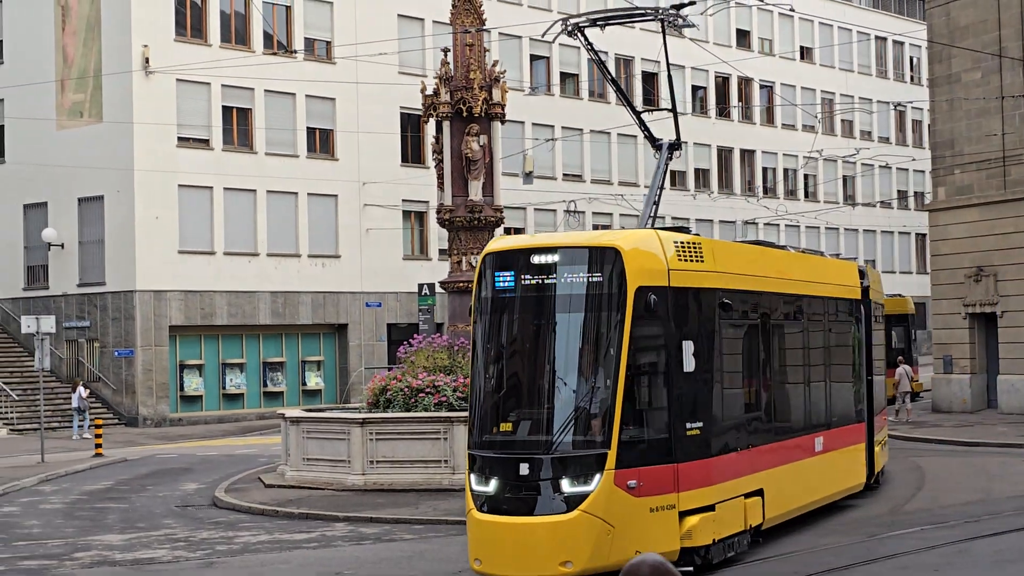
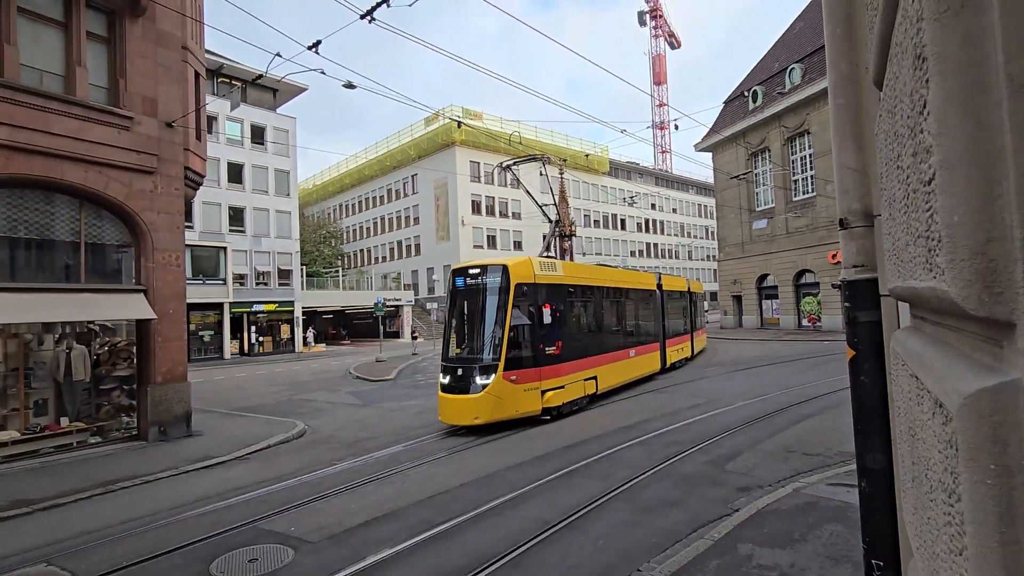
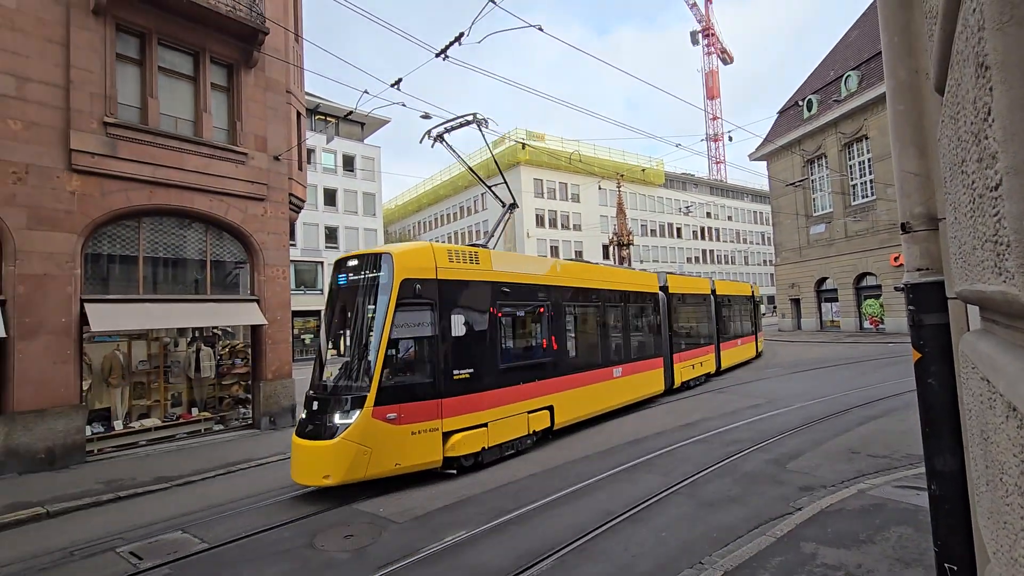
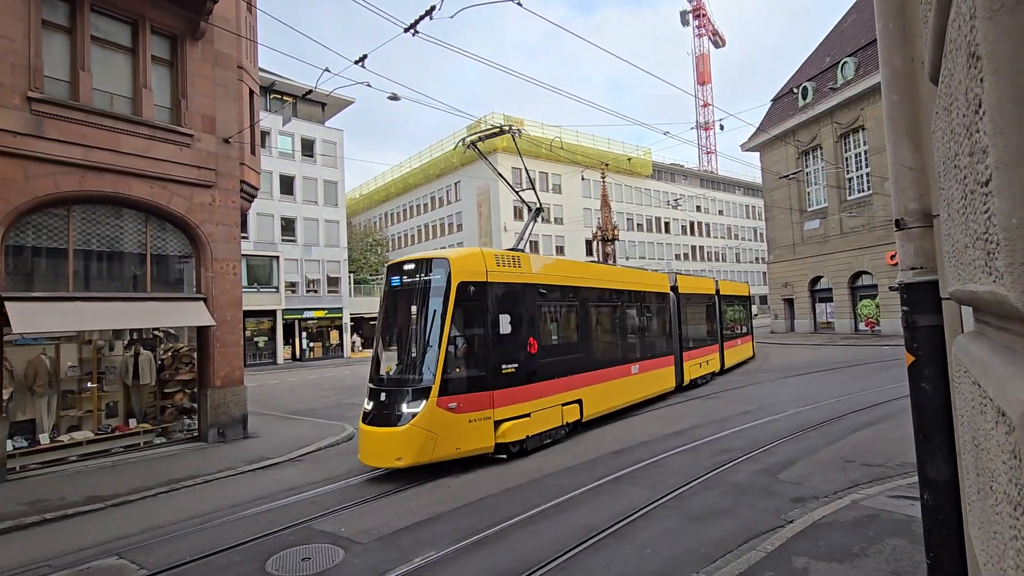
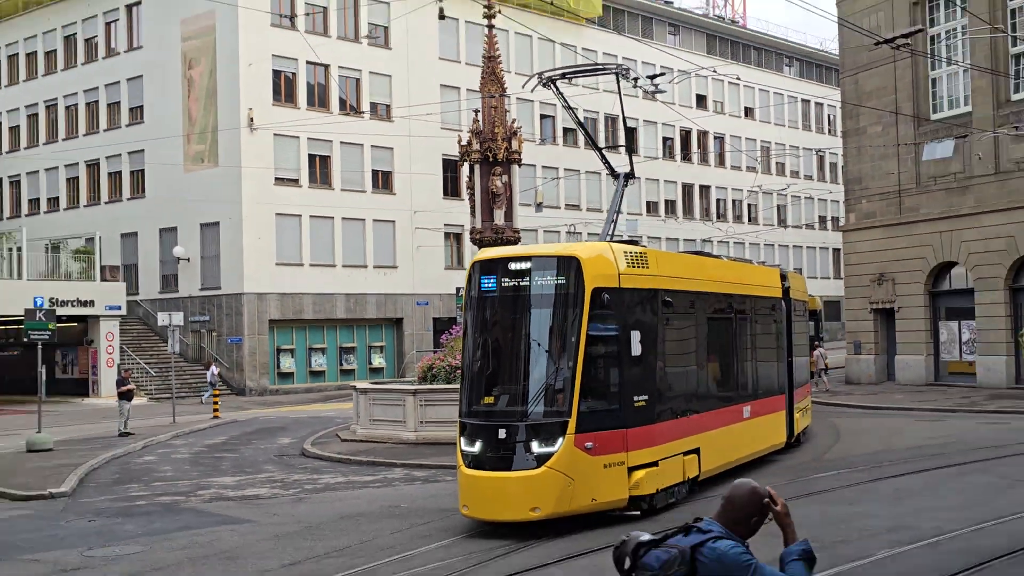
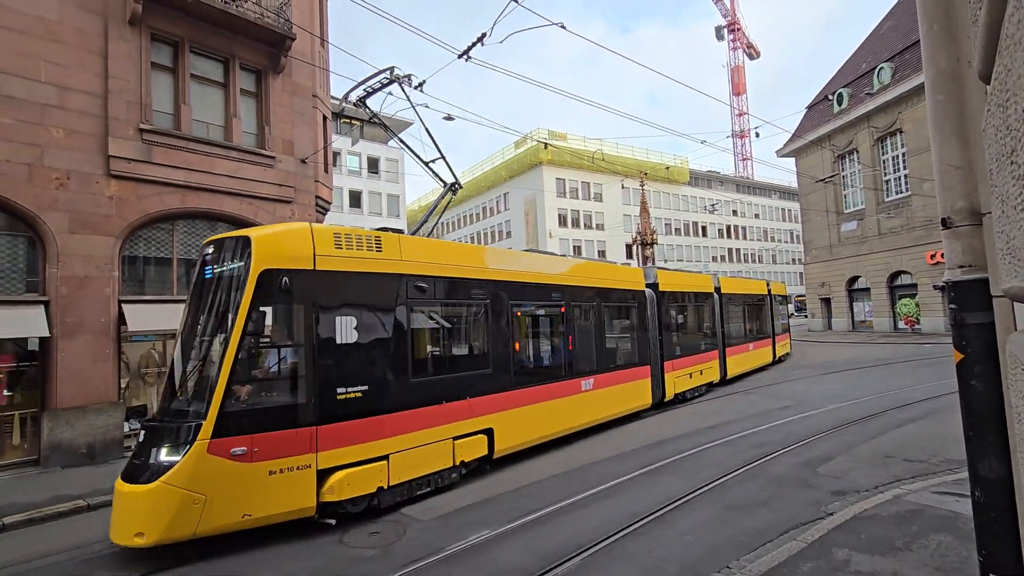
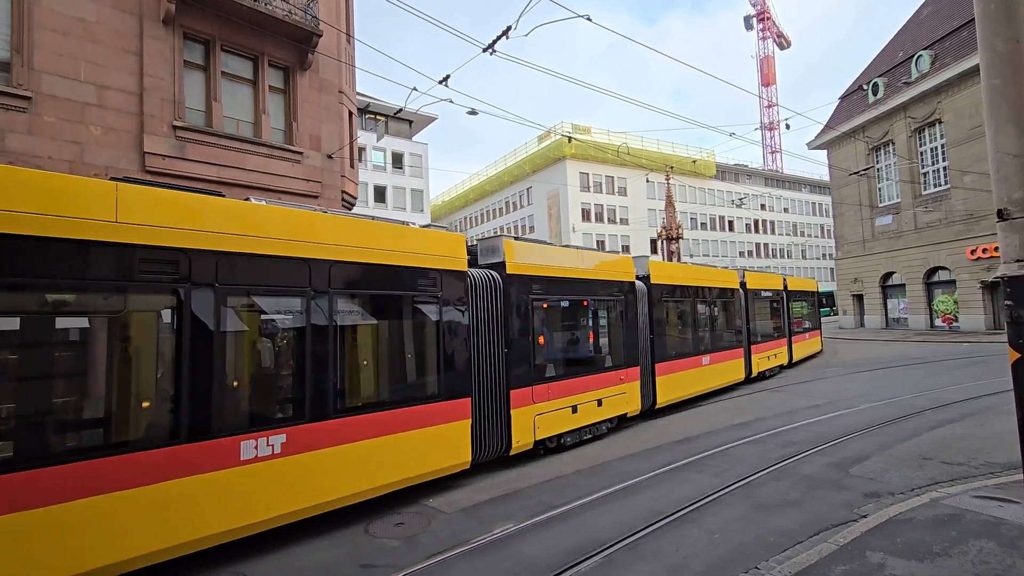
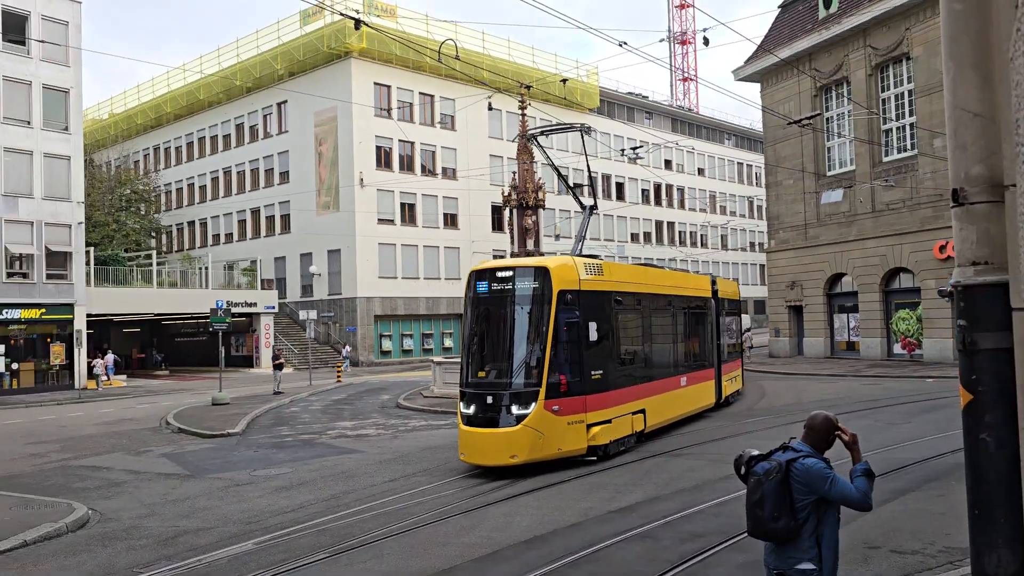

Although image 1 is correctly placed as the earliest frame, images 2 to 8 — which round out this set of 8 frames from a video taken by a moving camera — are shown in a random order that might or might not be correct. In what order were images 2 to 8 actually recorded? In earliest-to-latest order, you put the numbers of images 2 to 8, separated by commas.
5, 8, 2, 4, 3, 6, 7
